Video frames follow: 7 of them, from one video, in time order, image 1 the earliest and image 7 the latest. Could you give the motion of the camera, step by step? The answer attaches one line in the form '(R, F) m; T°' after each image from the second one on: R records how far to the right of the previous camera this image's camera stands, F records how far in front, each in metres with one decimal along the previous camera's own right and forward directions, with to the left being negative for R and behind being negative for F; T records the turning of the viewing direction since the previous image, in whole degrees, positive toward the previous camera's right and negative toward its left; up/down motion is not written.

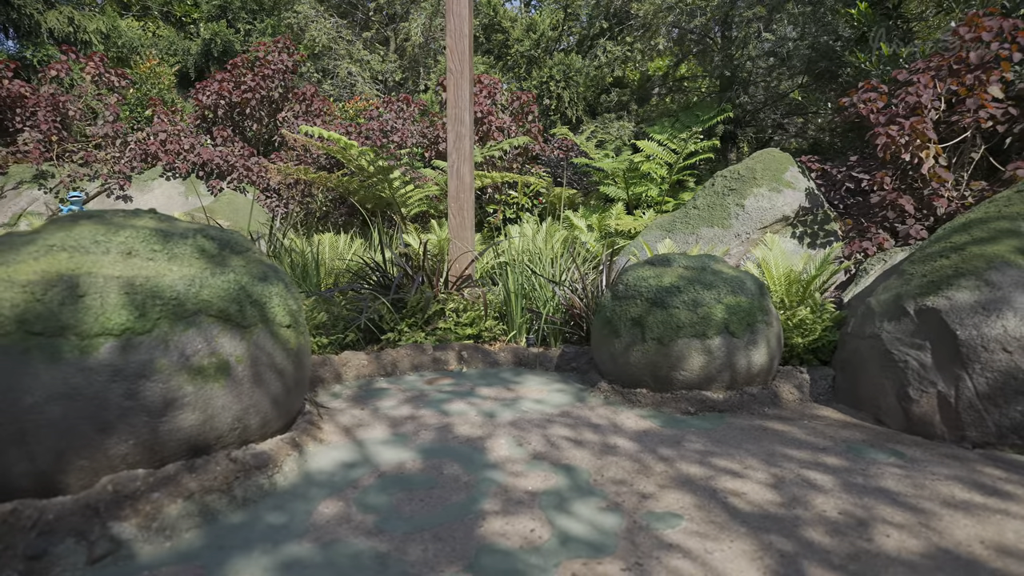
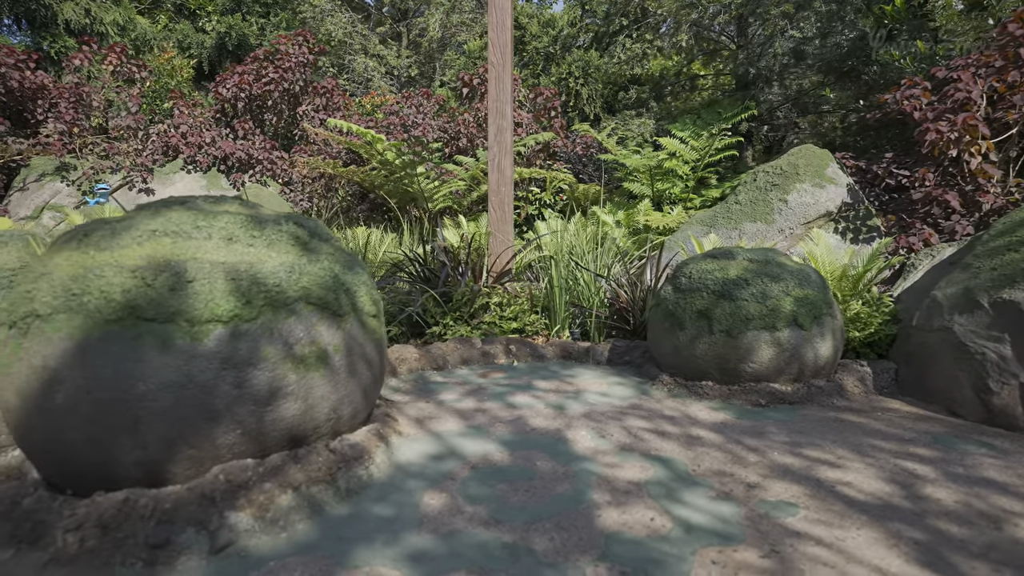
(-0.5, 0.0) m; +1°
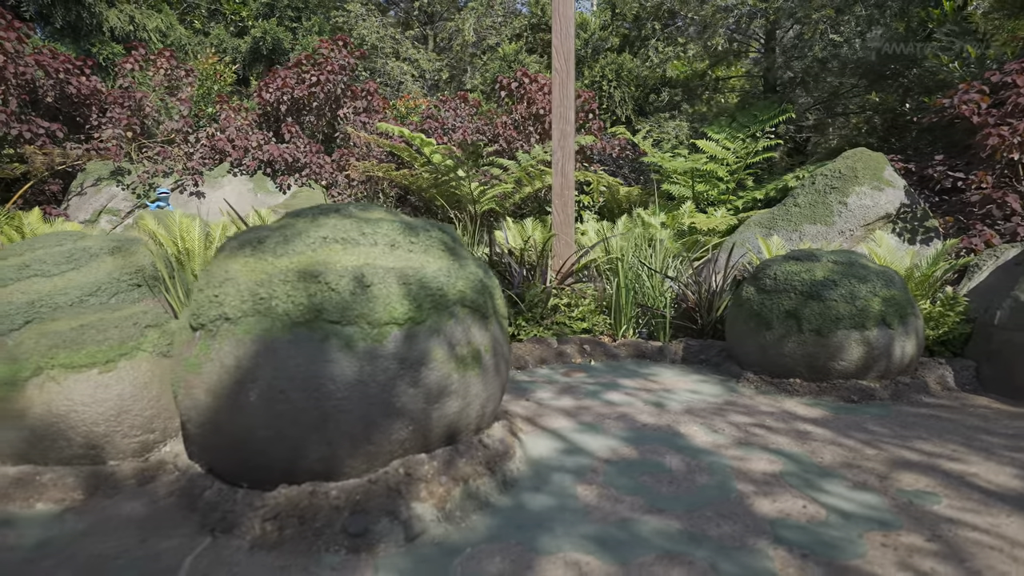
(-0.6, -0.1) m; 0°
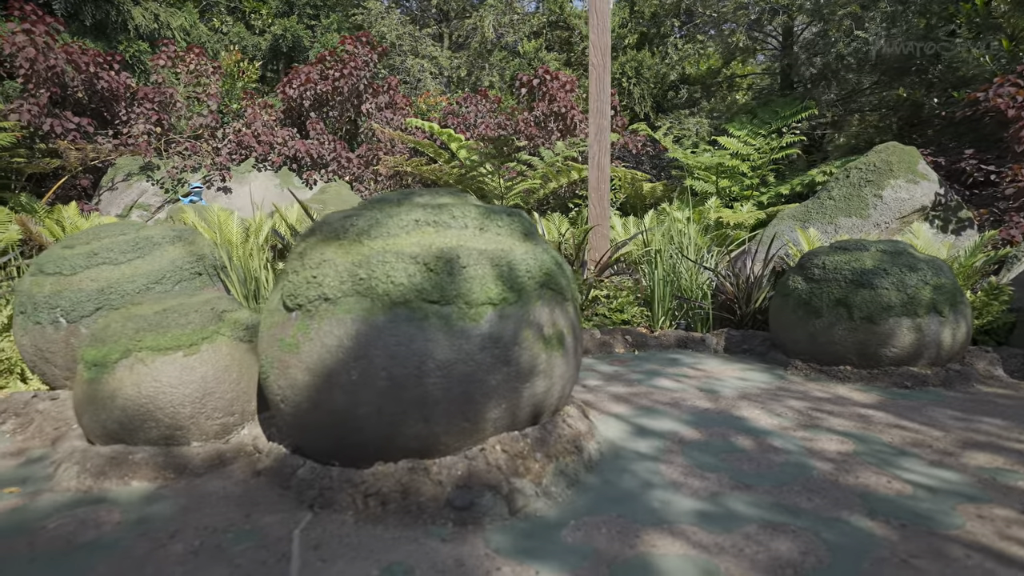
(-0.4, -0.1) m; 0°
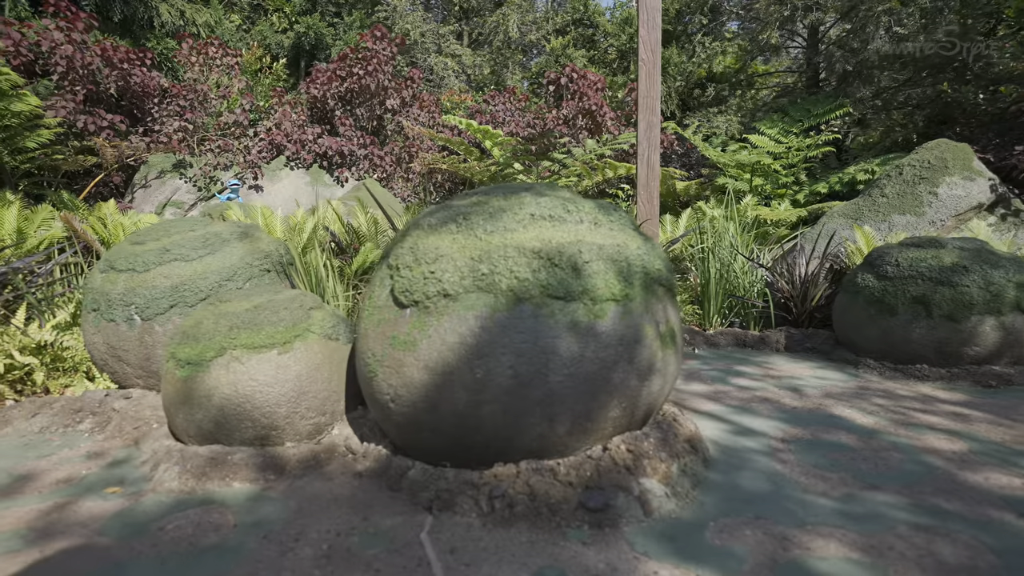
(-0.5, +0.1) m; 0°
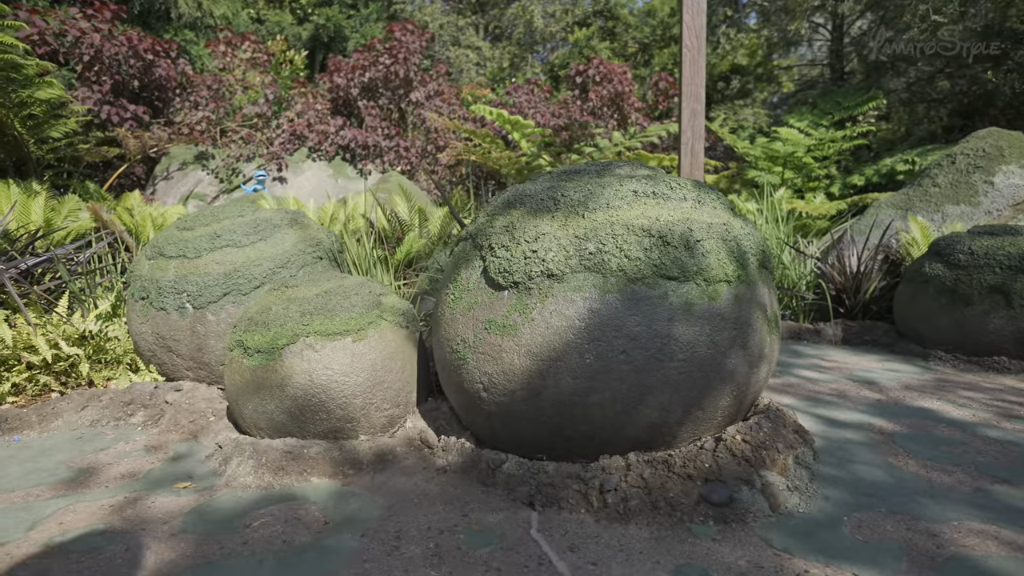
(-0.4, +0.1) m; 0°
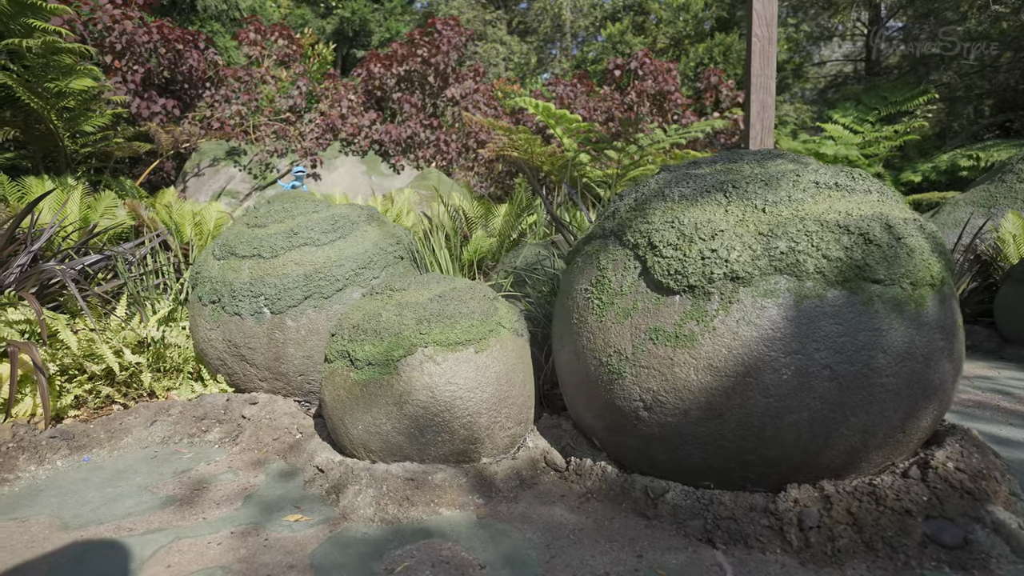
(-0.6, +0.3) m; 0°
